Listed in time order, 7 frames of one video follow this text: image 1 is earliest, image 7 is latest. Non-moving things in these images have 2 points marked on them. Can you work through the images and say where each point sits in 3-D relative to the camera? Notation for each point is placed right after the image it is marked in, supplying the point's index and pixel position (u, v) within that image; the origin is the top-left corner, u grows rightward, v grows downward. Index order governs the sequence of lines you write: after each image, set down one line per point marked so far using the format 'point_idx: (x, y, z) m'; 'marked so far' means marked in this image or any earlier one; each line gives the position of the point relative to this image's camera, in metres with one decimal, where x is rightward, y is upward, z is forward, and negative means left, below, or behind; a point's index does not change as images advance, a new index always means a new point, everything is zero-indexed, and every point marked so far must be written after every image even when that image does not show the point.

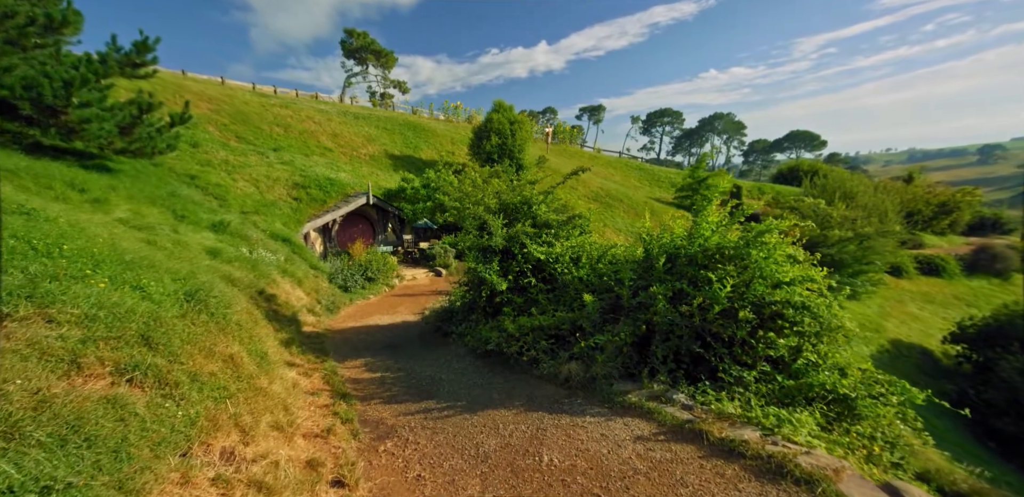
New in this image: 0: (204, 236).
0: (-8.7, +0.3, +11.6) m
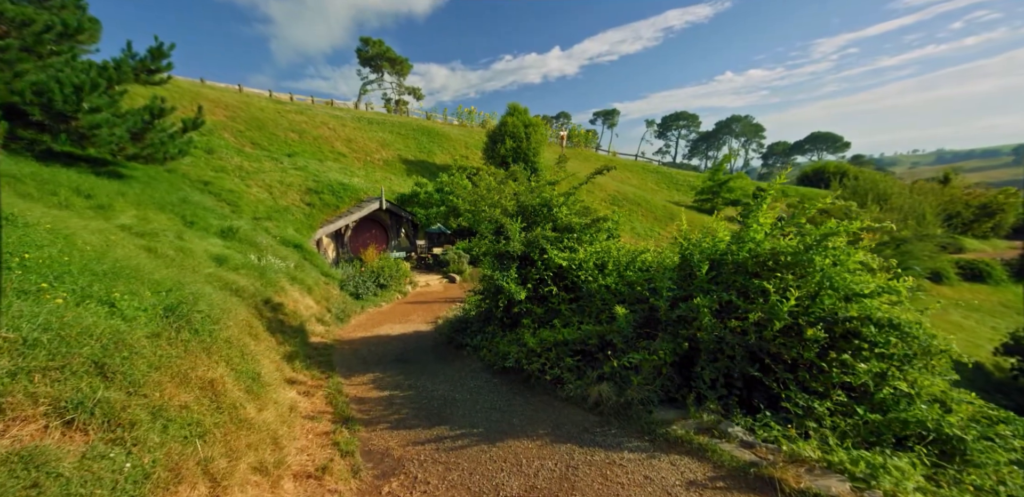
0: (-8.3, +0.1, +11.2) m
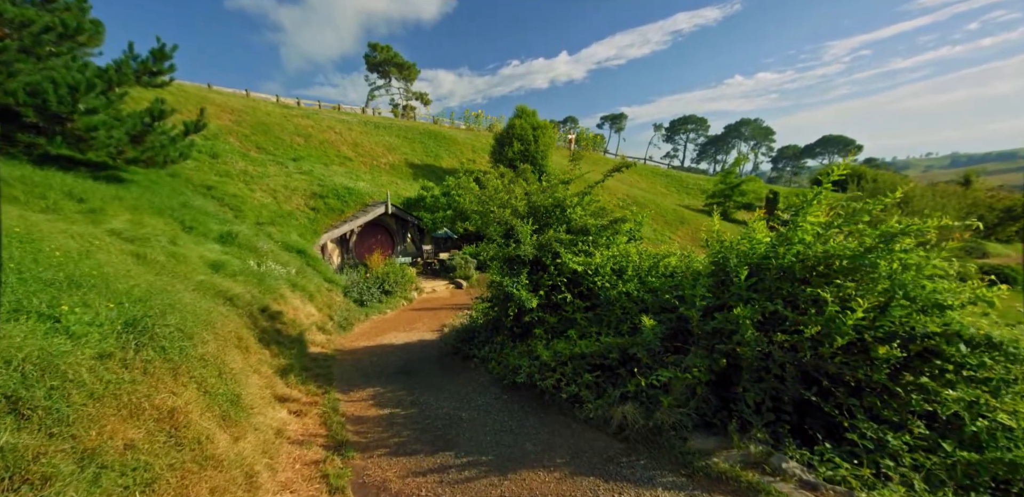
0: (-8.0, 0.0, +10.8) m
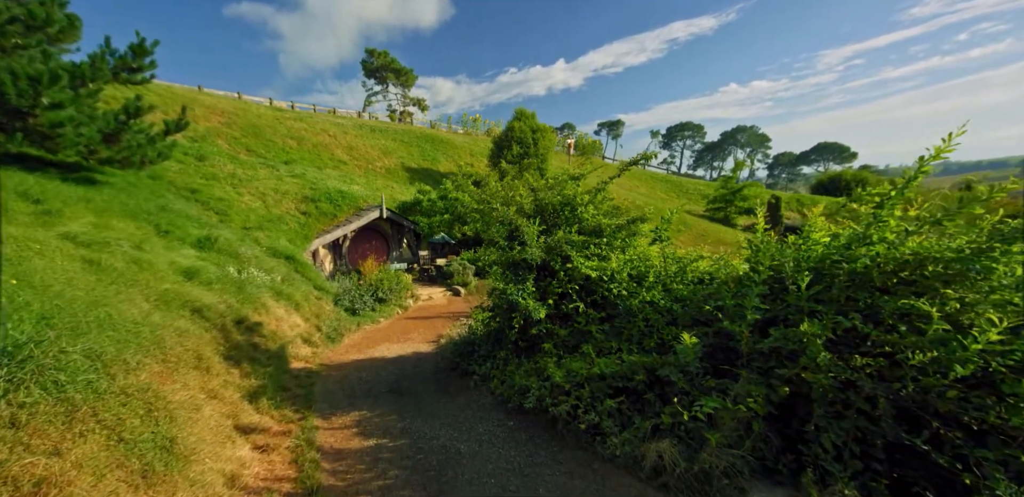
0: (-8.0, -0.1, +9.9) m
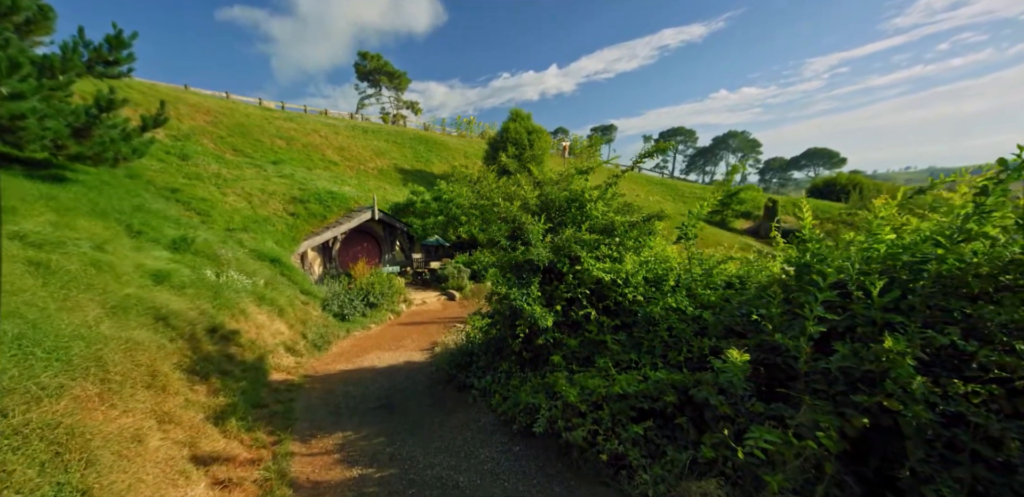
0: (-8.0, -0.2, +9.1) m
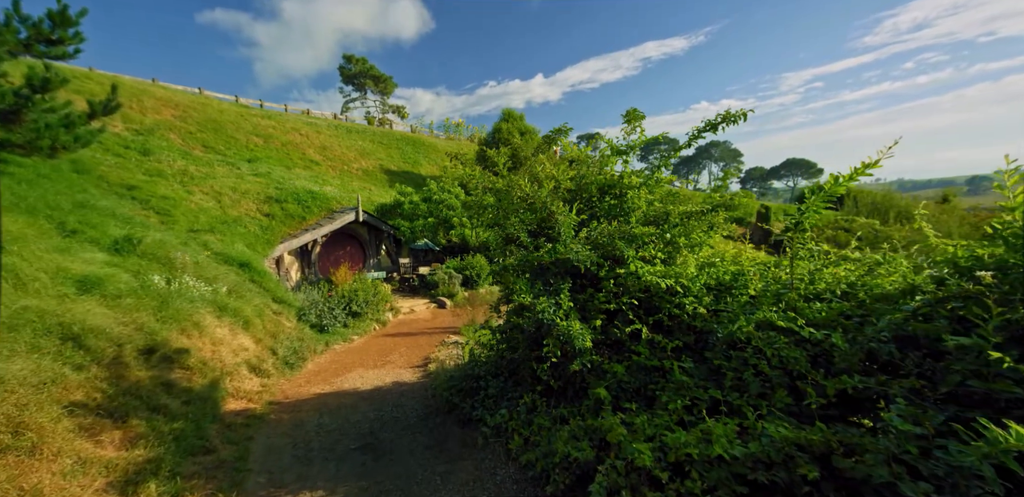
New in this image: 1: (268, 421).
0: (-7.8, -0.2, +7.5) m
1: (-3.9, -2.7, +6.4) m
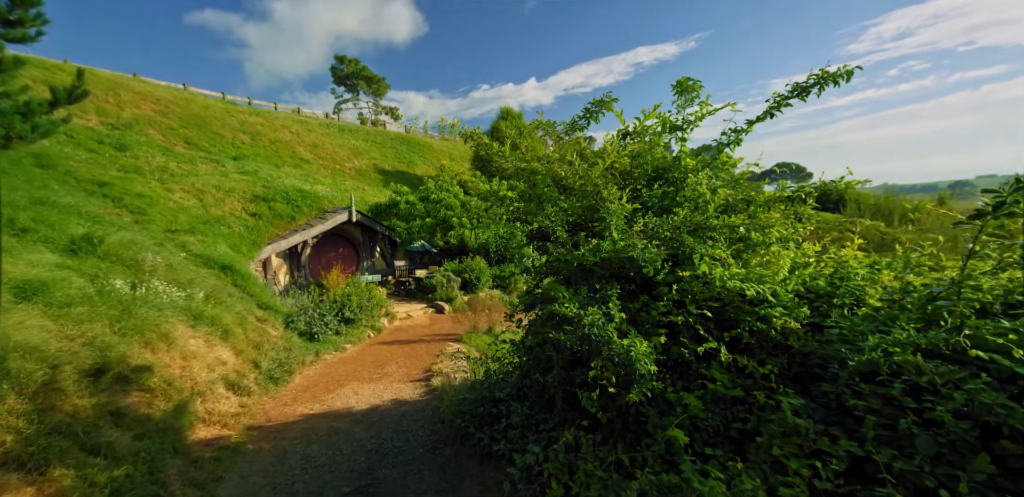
0: (-7.5, -0.2, +6.4) m
1: (-3.6, -2.7, +5.4) m
